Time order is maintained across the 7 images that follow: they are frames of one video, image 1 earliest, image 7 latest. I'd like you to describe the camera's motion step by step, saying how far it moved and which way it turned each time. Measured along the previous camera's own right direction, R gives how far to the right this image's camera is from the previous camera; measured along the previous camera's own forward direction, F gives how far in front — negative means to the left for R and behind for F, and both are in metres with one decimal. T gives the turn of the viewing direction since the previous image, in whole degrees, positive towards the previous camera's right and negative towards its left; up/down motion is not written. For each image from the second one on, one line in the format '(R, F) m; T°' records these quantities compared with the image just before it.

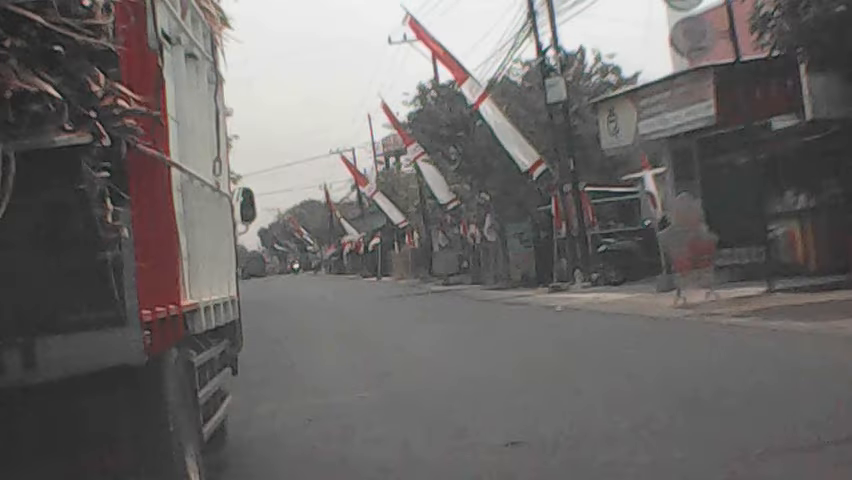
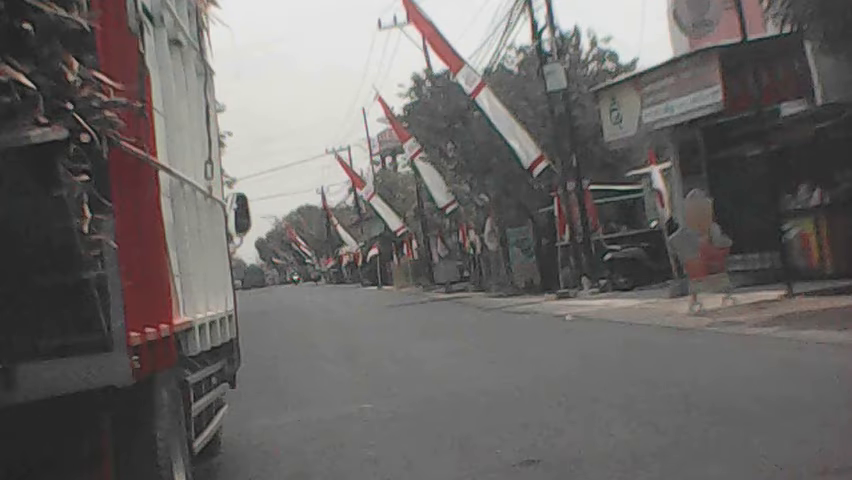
(0.0, +0.6) m; 0°
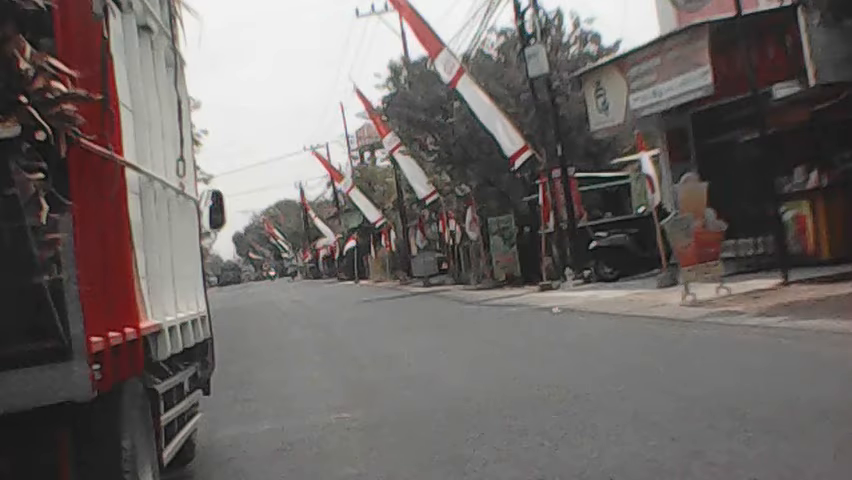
(-0.1, +0.6) m; +1°
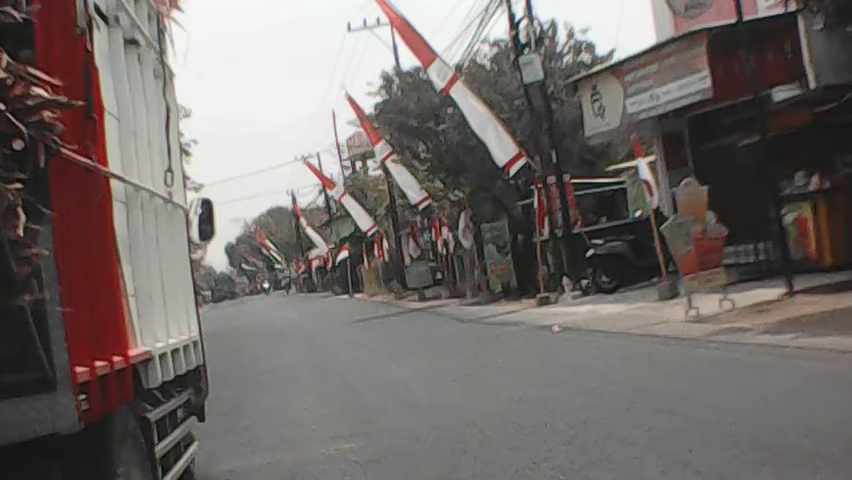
(0.0, +0.3) m; 0°
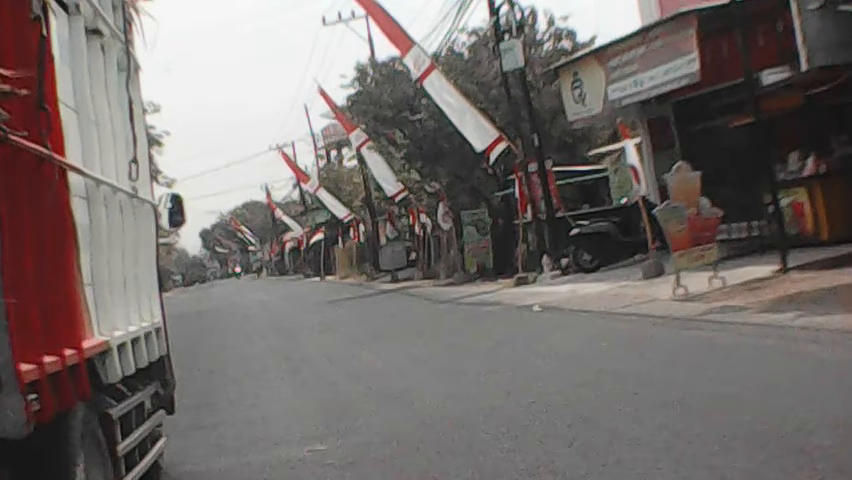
(-0.1, +0.7) m; +2°
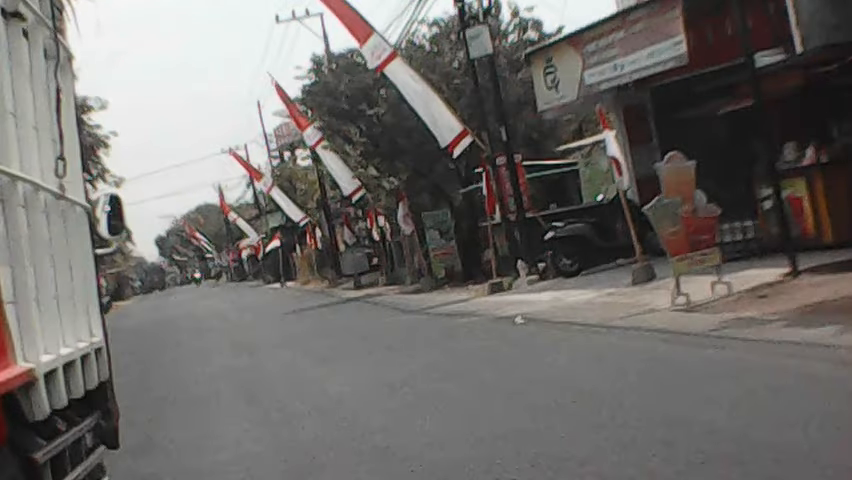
(-0.1, +1.3) m; +2°
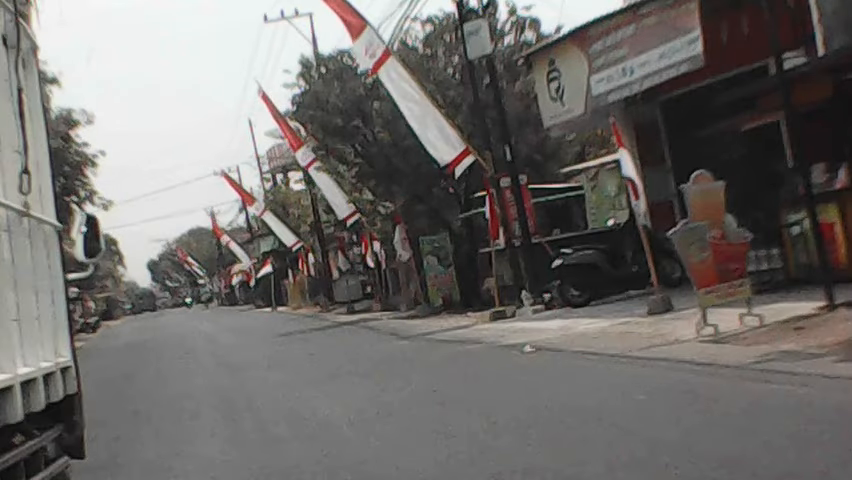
(-0.1, +0.8) m; 0°
